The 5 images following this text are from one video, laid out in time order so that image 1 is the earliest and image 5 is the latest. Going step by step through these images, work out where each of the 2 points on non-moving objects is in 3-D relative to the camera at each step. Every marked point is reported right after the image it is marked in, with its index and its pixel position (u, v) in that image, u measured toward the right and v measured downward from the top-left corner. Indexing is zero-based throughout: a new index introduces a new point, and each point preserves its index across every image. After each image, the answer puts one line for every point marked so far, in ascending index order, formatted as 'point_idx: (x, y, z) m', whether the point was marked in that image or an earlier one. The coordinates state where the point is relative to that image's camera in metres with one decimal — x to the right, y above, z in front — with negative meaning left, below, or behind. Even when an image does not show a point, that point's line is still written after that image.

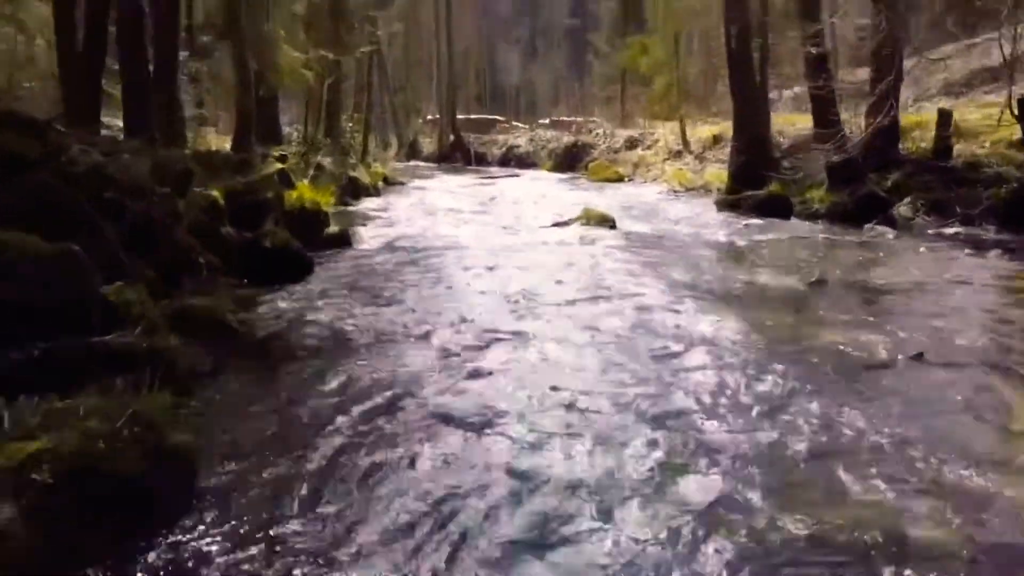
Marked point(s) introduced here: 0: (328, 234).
0: (-2.1, +0.6, +10.0) m
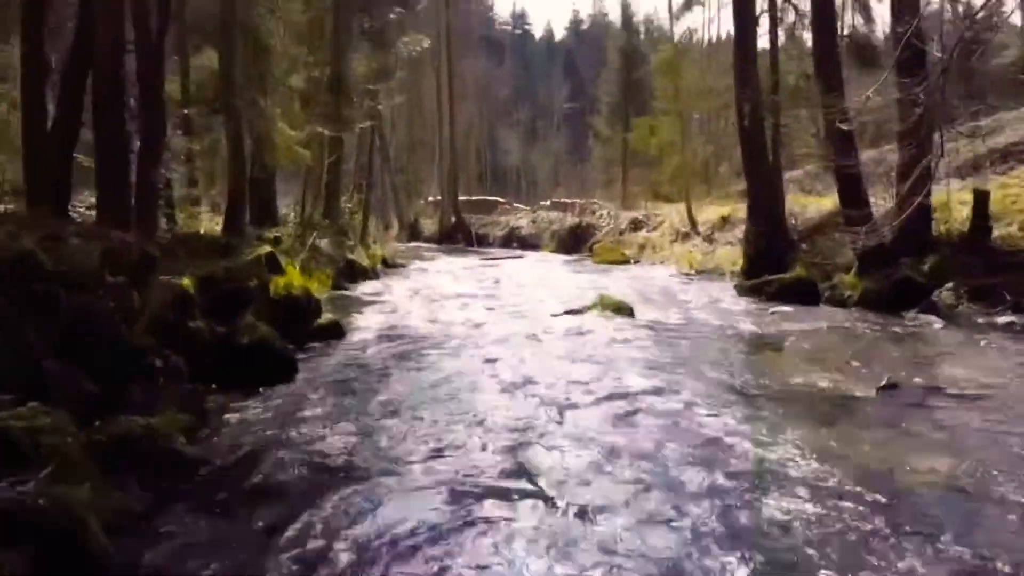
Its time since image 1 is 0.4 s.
0: (-2.0, -0.4, +9.0) m
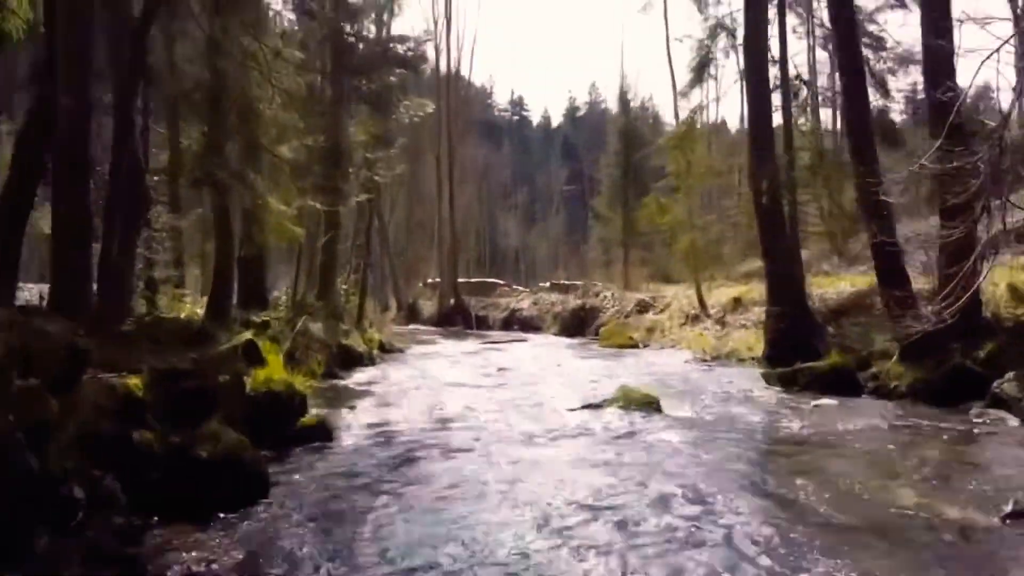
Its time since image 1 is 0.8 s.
0: (-1.8, -1.2, +7.7) m
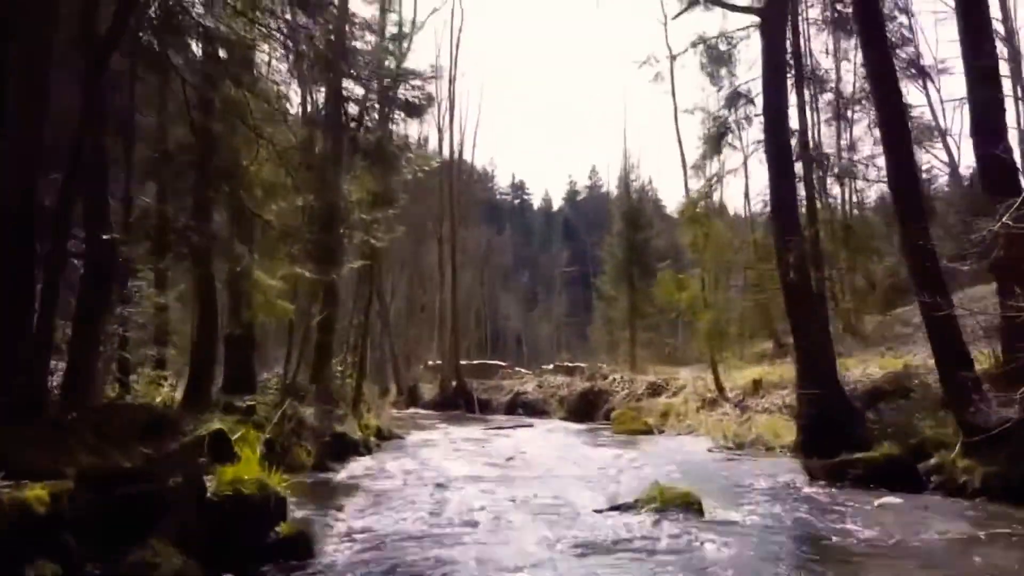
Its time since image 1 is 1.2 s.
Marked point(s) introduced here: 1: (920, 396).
0: (-1.7, -1.7, +6.2) m
1: (+7.6, -2.0, +16.7) m
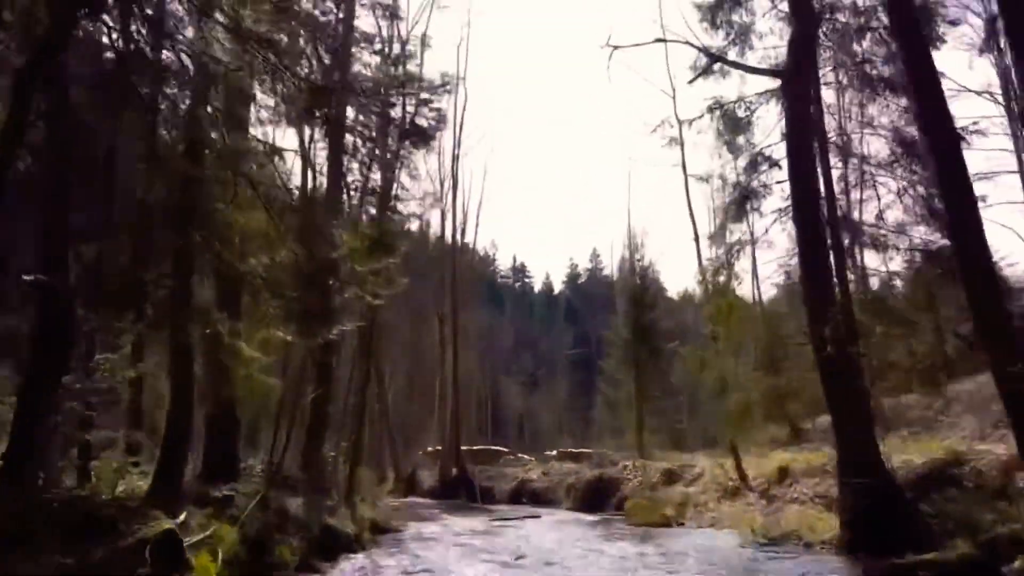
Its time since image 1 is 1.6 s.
0: (-1.5, -2.0, +4.6) m
1: (+7.8, -3.3, +15.0) m
